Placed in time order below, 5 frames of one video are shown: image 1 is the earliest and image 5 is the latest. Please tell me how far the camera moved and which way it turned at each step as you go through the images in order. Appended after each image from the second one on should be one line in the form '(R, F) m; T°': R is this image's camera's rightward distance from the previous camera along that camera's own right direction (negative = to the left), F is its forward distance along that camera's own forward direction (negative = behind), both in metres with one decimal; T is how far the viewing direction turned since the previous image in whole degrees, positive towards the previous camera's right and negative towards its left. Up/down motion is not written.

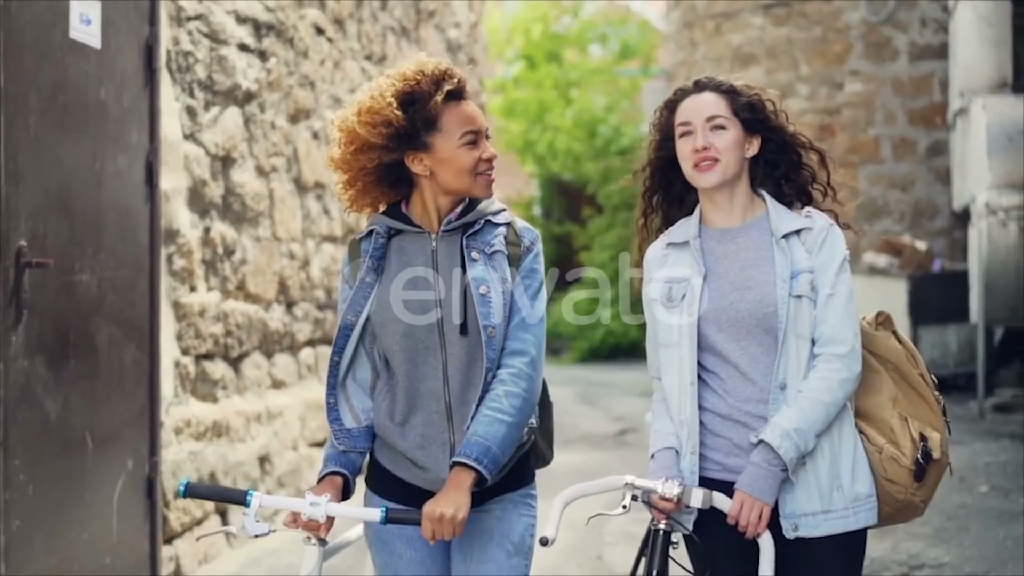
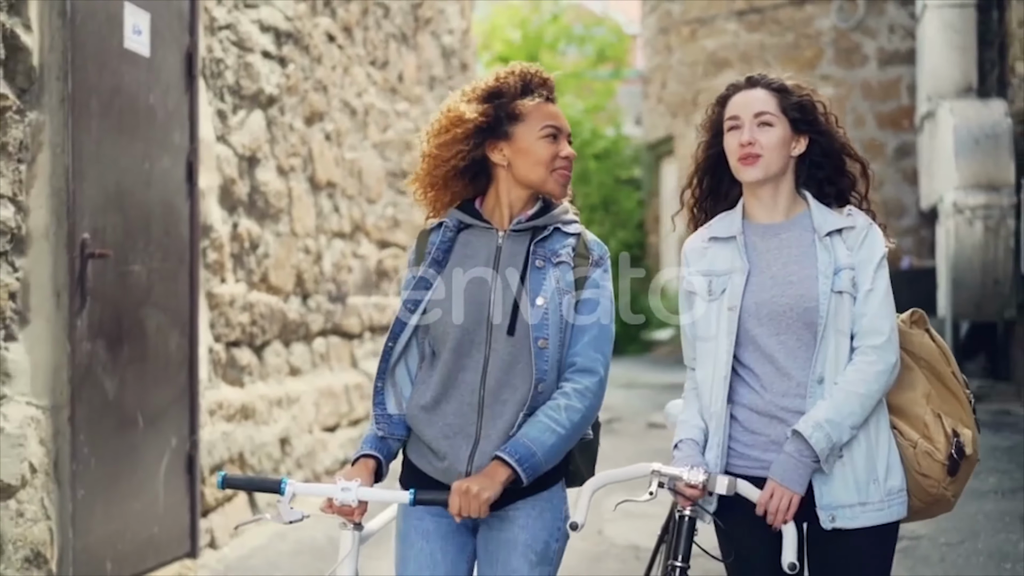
(-0.2, -0.4) m; +2°
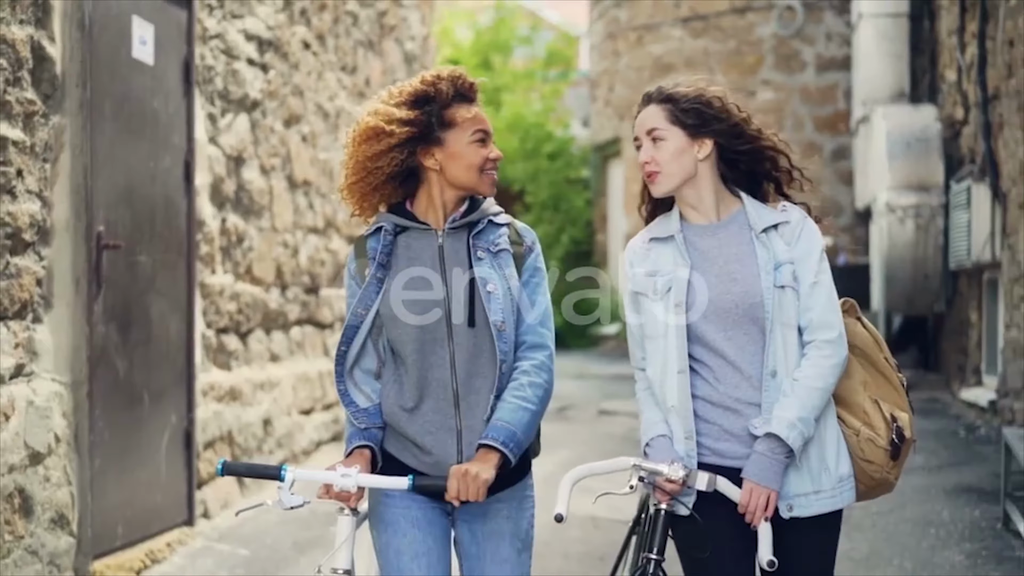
(-0.1, -0.5) m; +3°
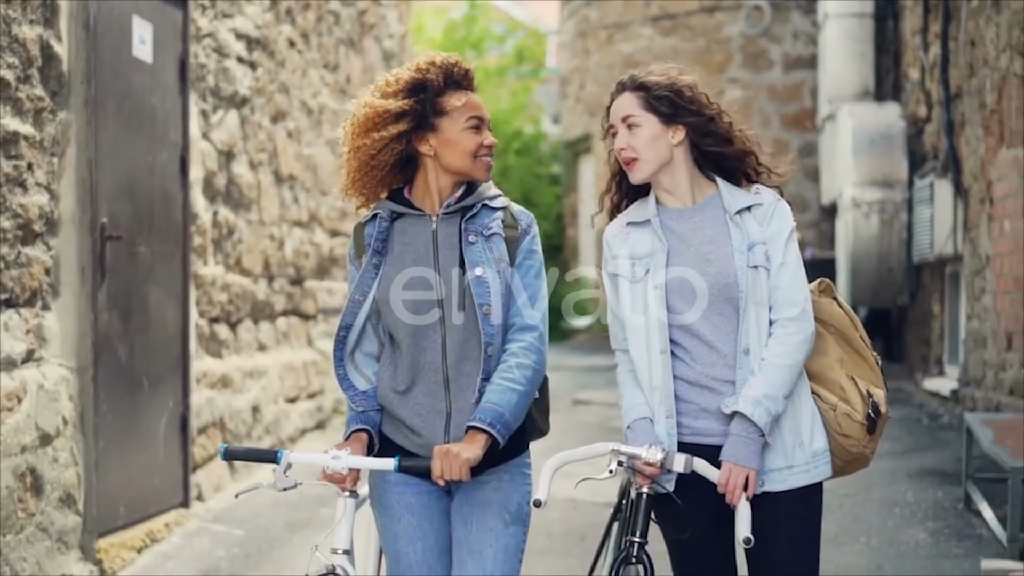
(-0.1, -0.2) m; +2°
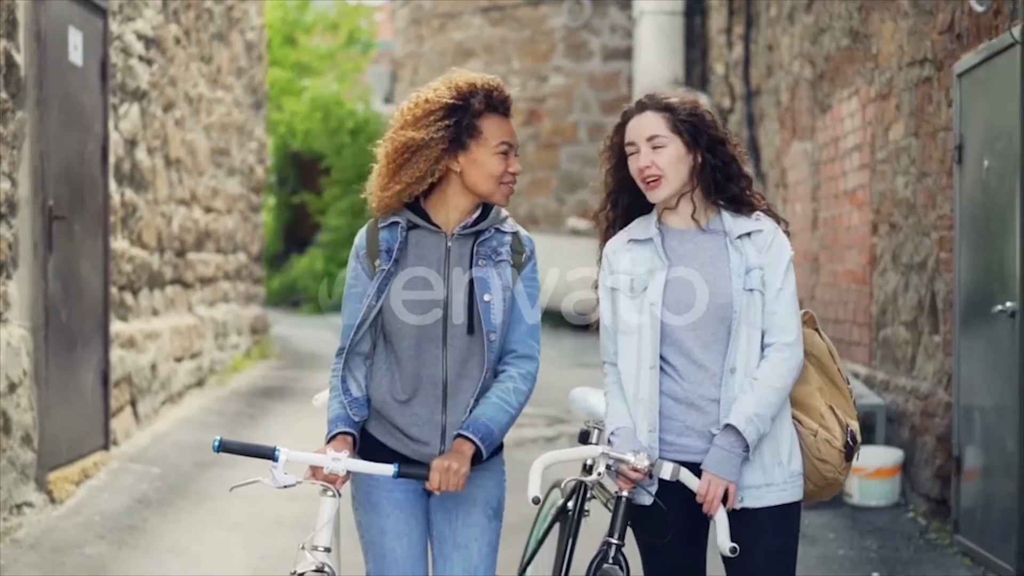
(-0.3, -1.0) m; +9°
